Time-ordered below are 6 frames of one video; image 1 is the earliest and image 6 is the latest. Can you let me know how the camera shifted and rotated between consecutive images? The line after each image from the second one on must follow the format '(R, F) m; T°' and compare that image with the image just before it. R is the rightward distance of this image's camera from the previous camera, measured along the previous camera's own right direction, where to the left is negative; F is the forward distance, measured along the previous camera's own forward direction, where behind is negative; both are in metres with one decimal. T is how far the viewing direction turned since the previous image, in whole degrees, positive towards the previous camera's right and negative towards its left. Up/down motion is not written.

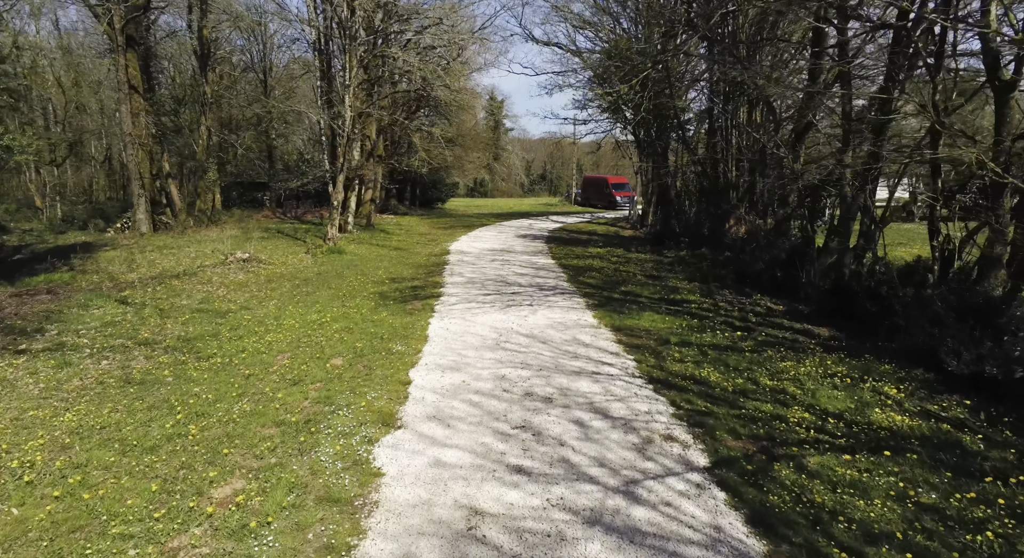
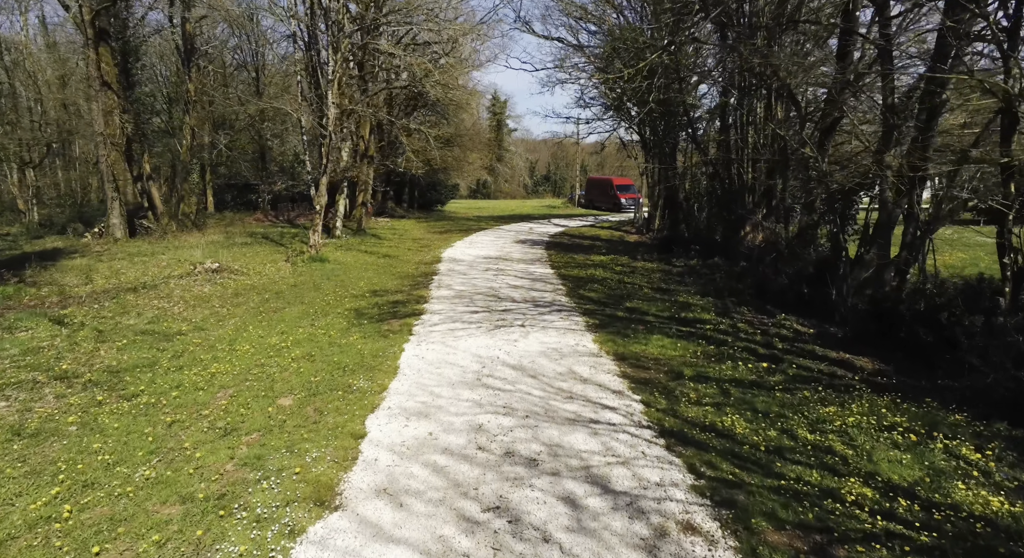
(+0.2, +1.4) m; 0°
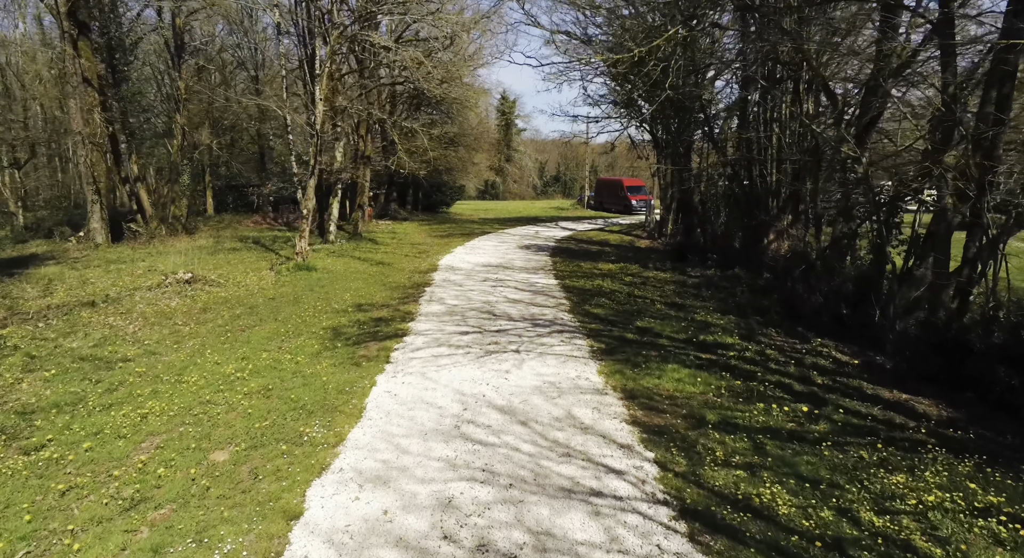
(+0.2, +1.3) m; -1°
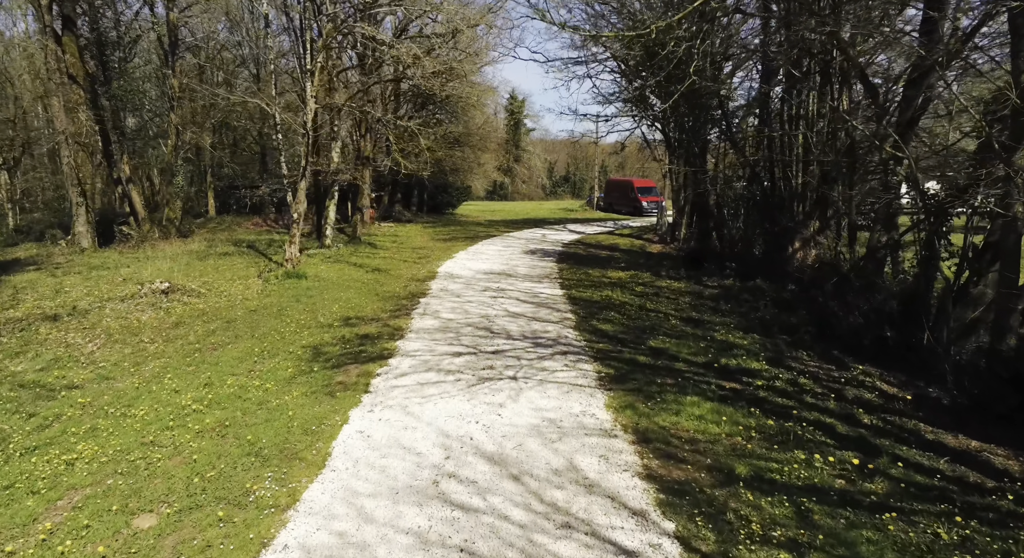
(+0.2, +1.0) m; -1°
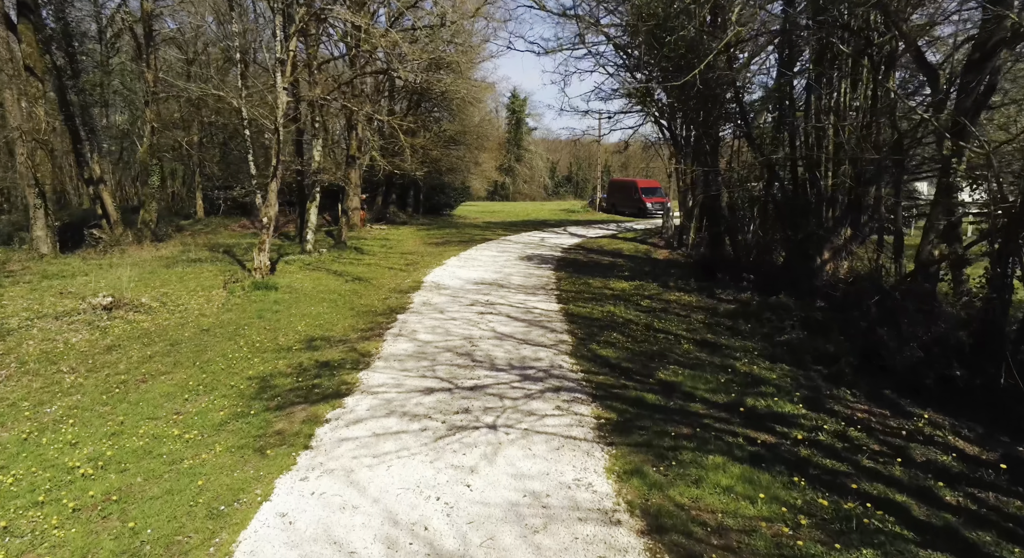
(+0.2, +1.5) m; 0°
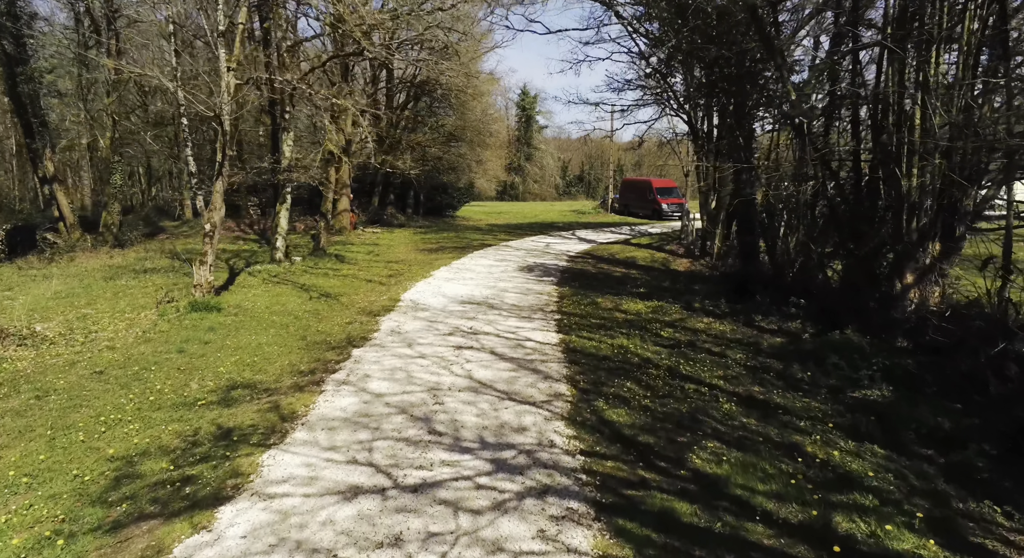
(+0.4, +2.5) m; -1°
